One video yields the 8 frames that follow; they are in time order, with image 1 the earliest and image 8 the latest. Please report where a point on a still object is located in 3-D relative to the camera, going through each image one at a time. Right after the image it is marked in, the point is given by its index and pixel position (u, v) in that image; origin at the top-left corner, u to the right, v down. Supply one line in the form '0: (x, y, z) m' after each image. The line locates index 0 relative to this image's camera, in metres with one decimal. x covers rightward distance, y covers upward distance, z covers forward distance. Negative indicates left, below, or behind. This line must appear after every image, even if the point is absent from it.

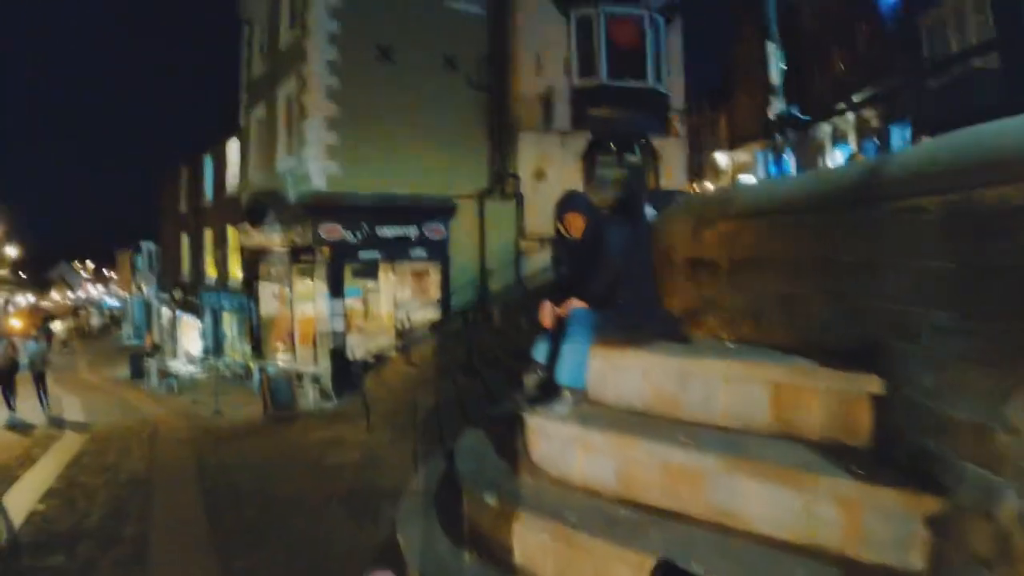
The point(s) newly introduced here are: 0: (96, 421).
0: (-9.0, -2.8, +15.9) m
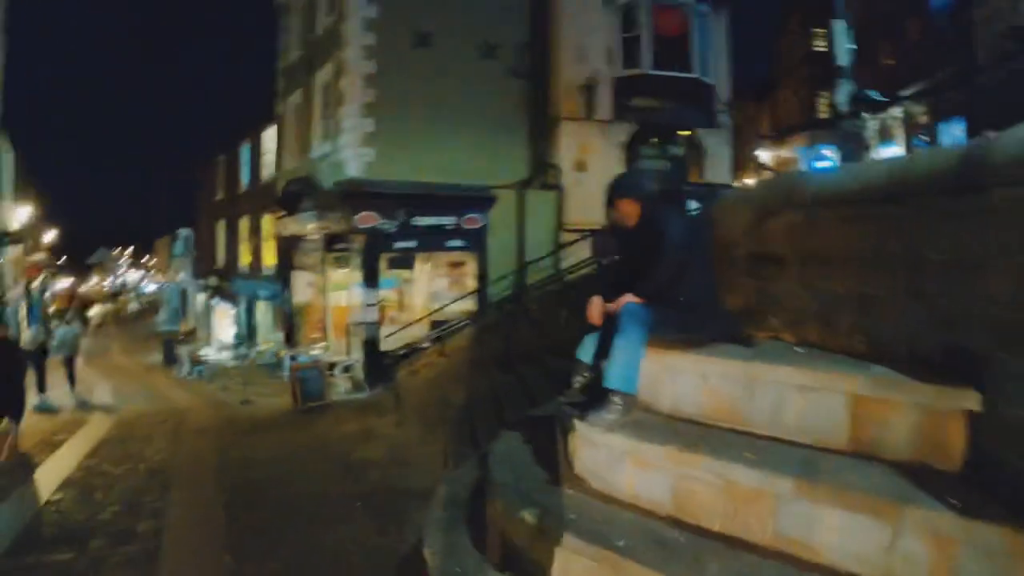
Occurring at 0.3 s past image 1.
0: (-8.3, -2.5, +15.7) m
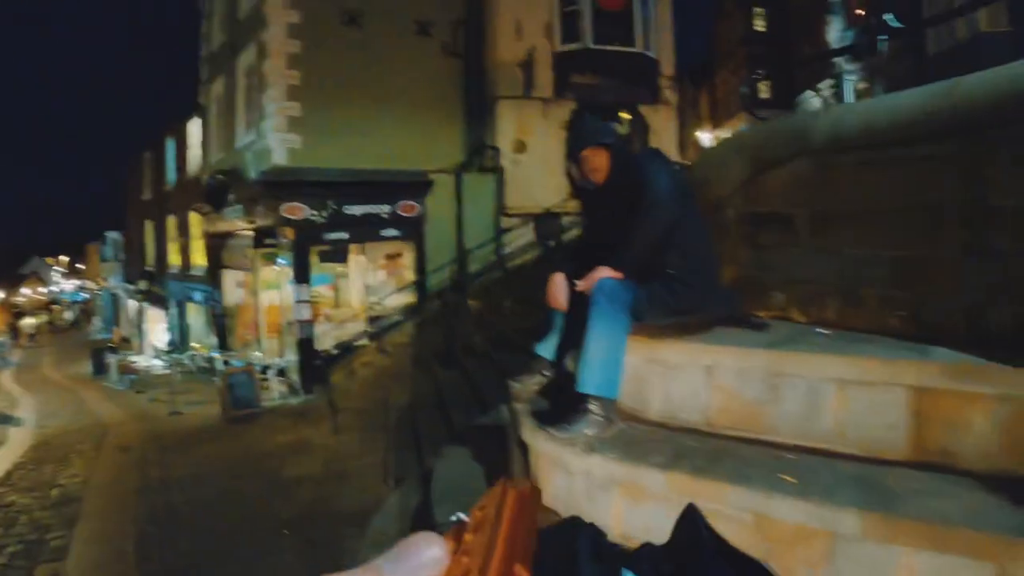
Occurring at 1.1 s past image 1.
0: (-9.2, -2.6, +14.0) m
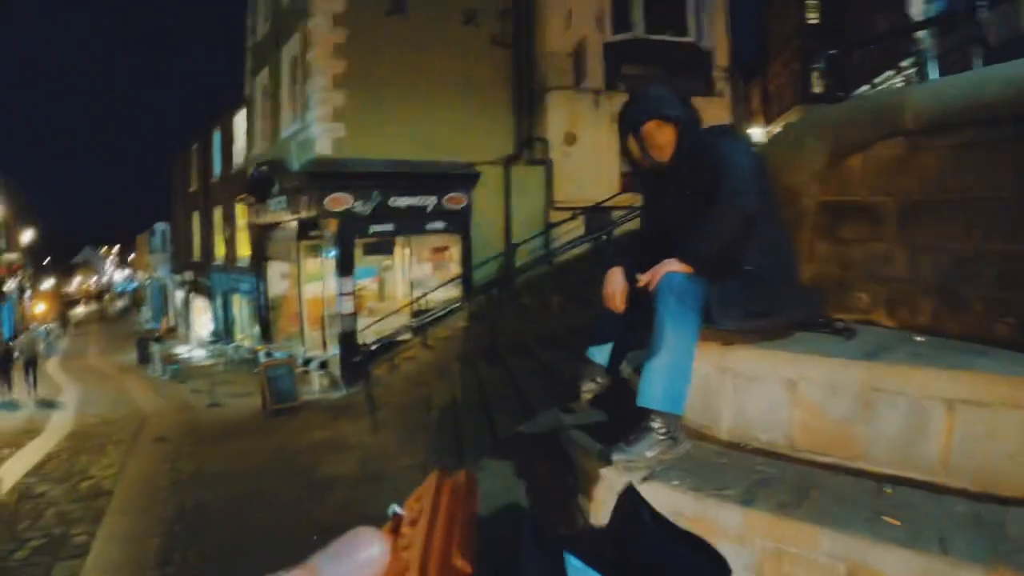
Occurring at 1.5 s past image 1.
0: (-8.4, -2.4, +14.0) m
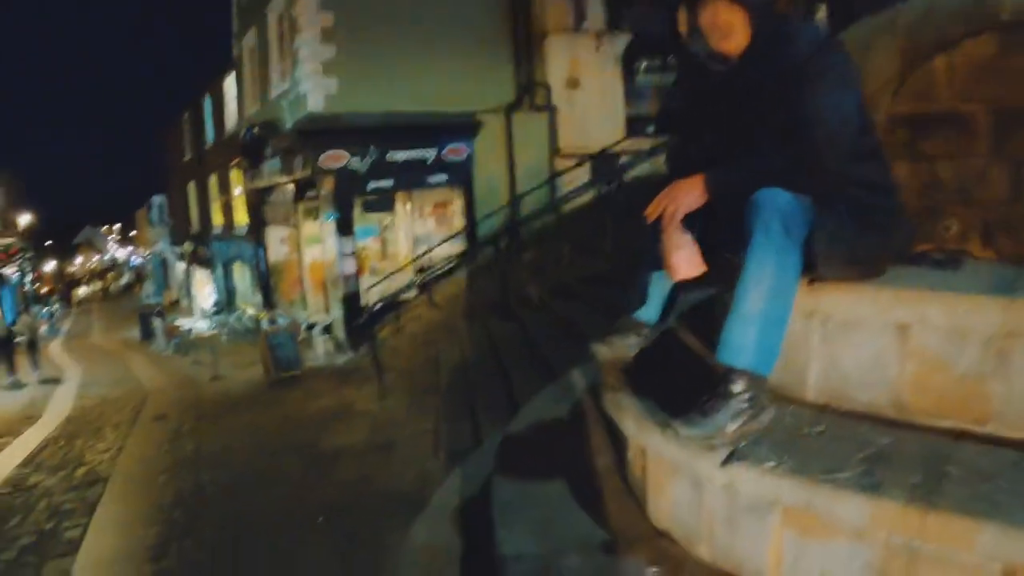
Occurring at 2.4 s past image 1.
0: (-8.1, -1.9, +13.6) m
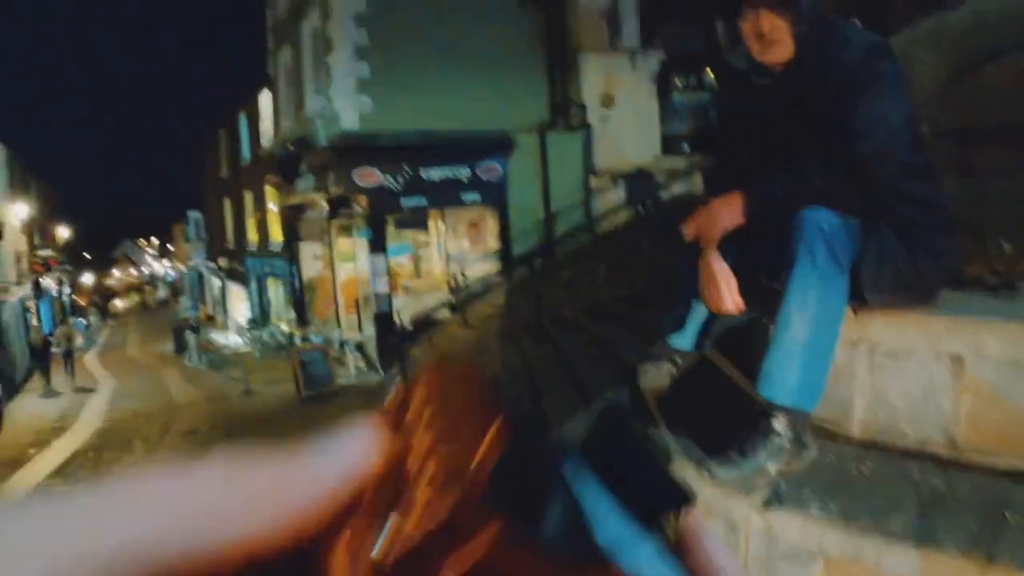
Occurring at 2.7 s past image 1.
0: (-7.6, -2.2, +13.7) m
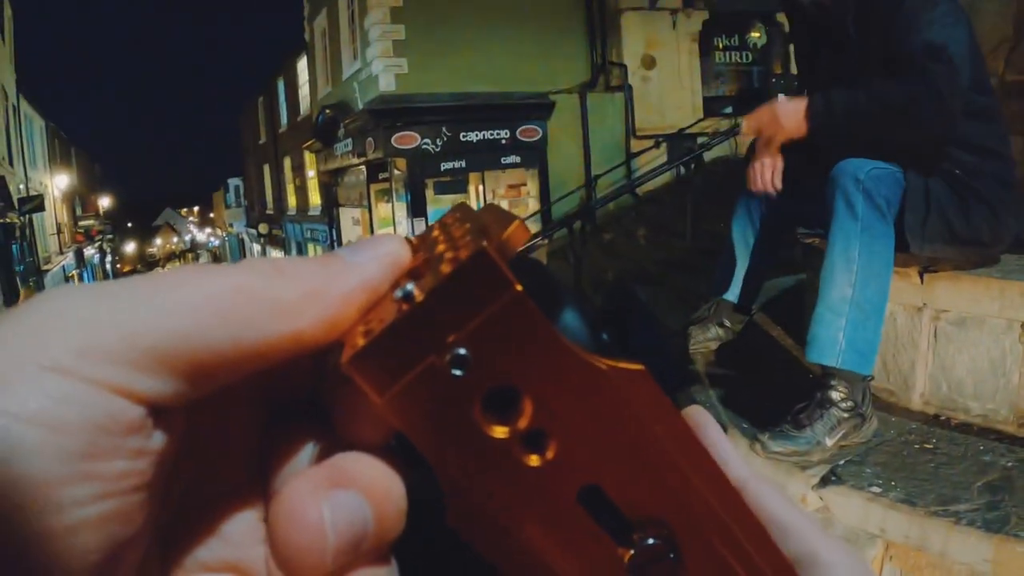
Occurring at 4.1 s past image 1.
0: (-6.9, -1.5, +14.1) m
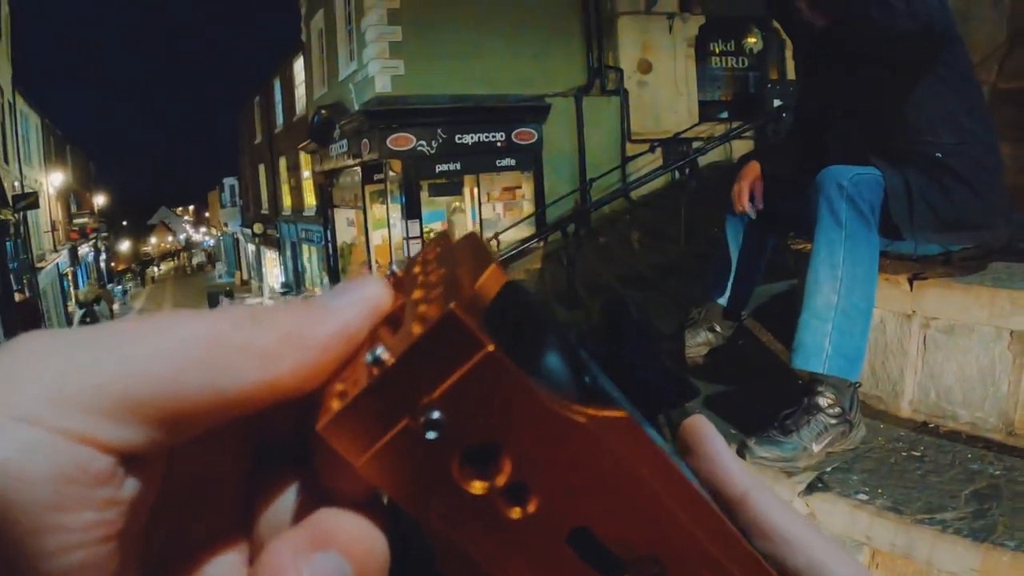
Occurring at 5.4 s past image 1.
0: (-7.0, -1.5, +14.0) m
